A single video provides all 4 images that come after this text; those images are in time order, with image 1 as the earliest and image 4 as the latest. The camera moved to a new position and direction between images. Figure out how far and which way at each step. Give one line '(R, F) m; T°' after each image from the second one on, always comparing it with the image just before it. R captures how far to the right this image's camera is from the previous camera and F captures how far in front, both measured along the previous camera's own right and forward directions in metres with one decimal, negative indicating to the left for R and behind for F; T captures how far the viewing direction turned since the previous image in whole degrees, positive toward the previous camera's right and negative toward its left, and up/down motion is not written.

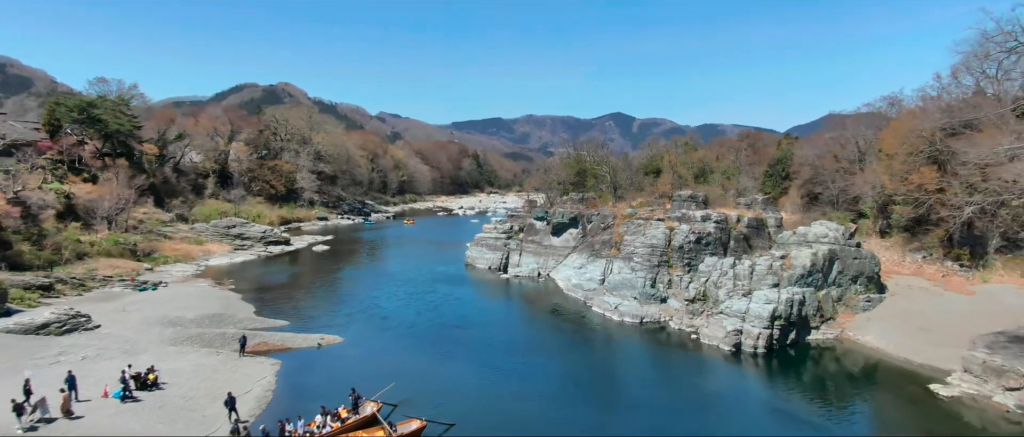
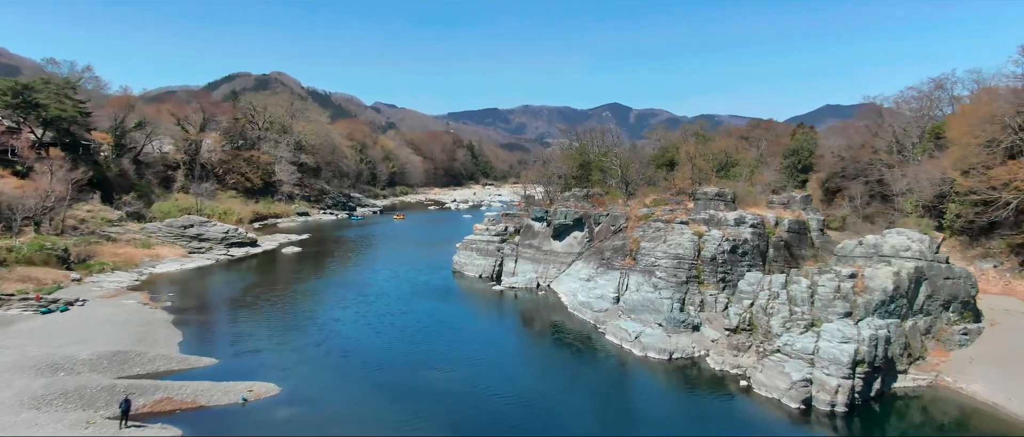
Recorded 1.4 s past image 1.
(+0.1, +5.6) m; 0°
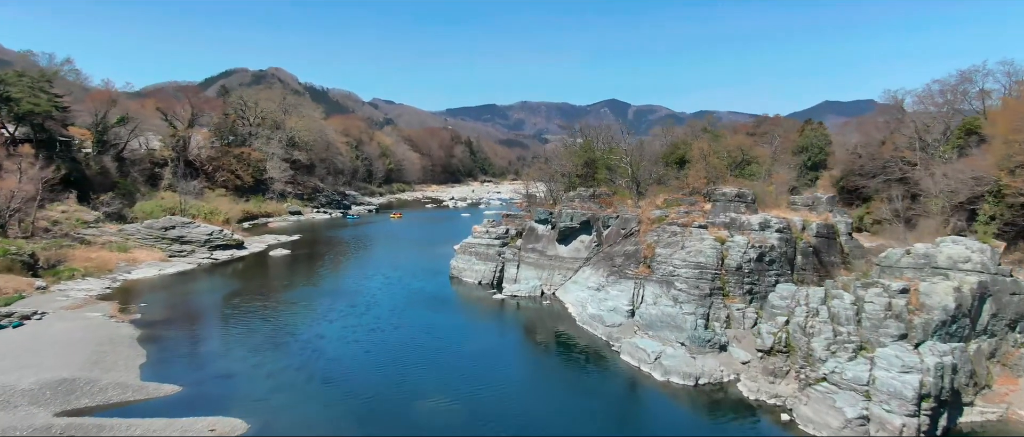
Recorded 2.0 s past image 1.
(-0.1, +2.4) m; 0°
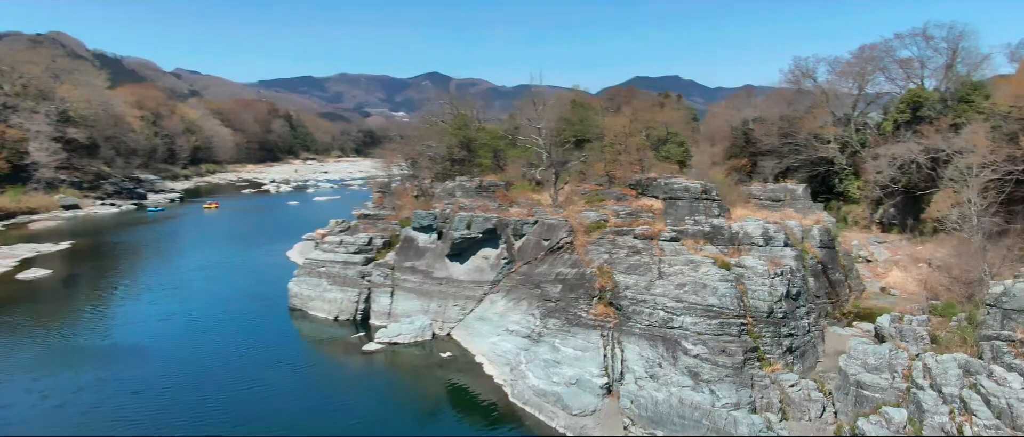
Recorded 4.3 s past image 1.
(-1.3, +9.1) m; +13°
